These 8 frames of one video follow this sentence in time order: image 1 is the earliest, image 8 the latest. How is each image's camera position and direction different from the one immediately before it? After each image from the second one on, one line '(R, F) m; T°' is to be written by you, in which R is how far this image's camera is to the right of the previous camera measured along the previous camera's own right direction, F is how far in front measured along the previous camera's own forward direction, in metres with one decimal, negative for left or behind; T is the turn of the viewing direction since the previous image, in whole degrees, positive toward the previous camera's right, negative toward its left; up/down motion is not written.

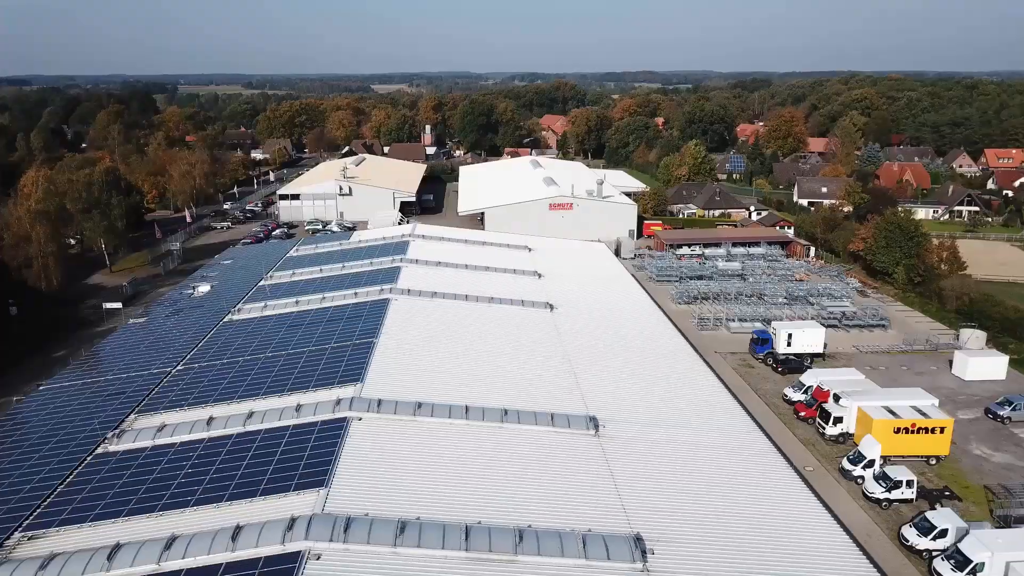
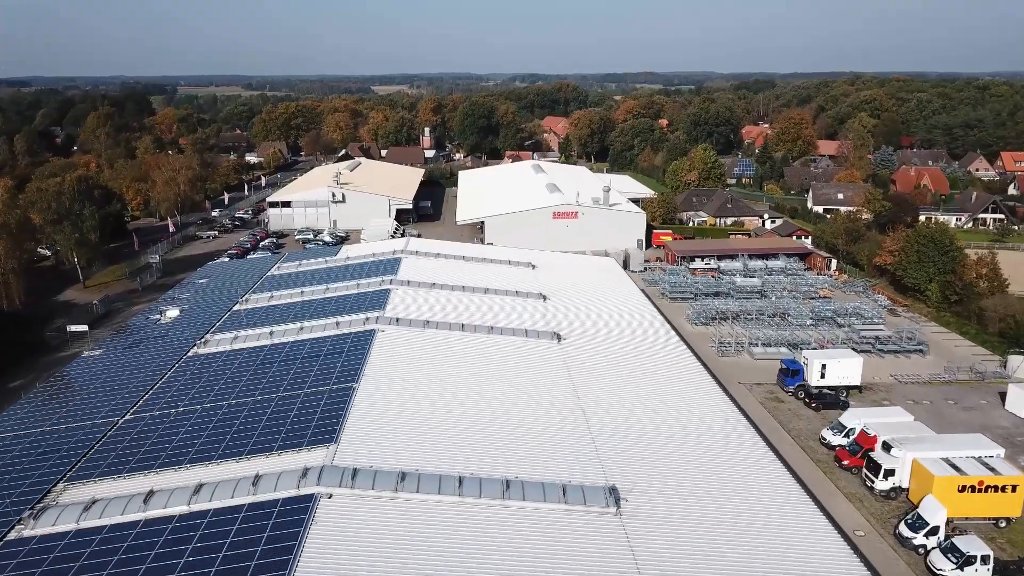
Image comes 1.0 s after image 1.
(0.0, +1.7) m; 0°
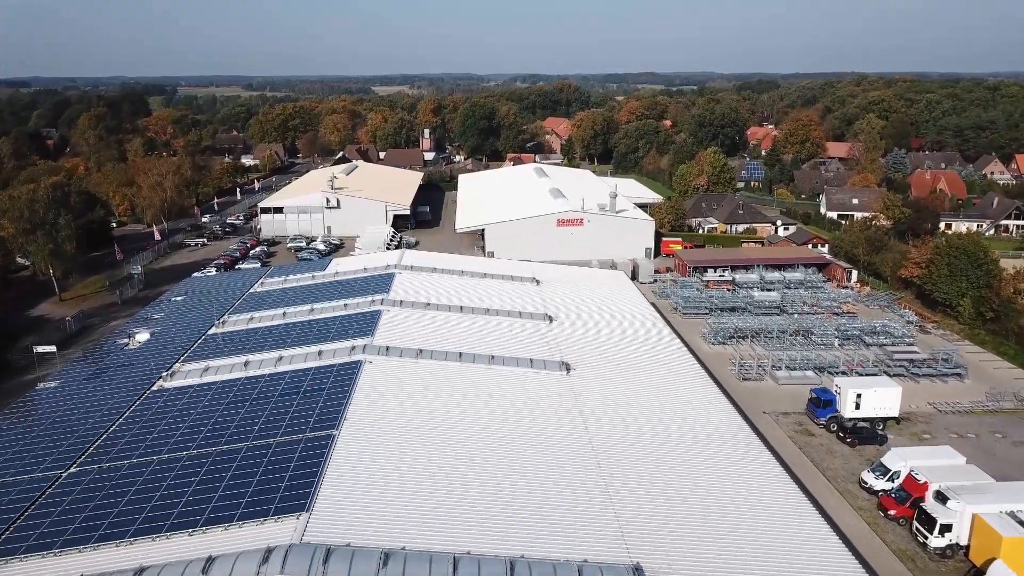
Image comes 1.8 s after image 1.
(0.0, +1.4) m; 0°
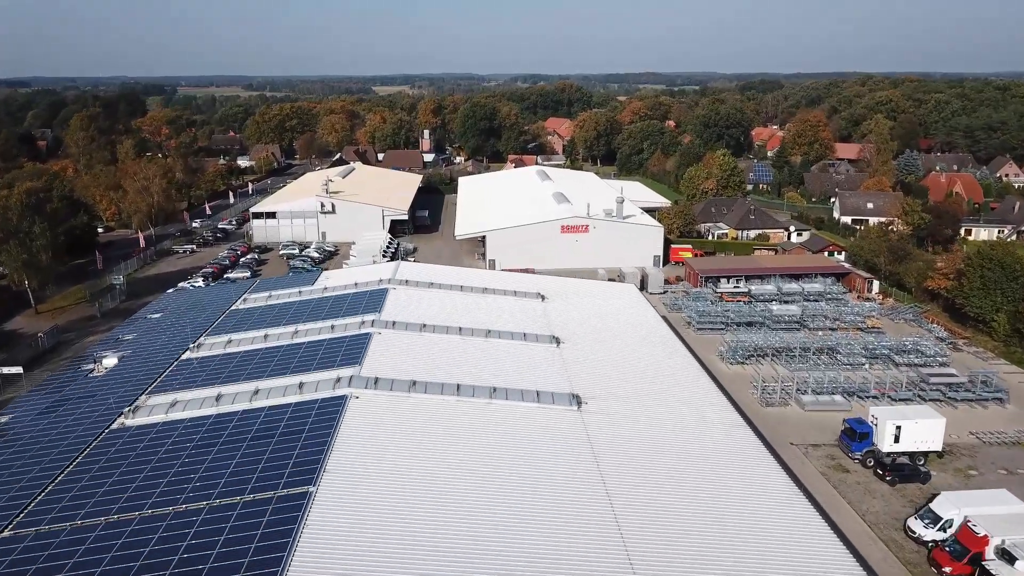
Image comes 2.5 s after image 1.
(0.0, +1.2) m; 0°
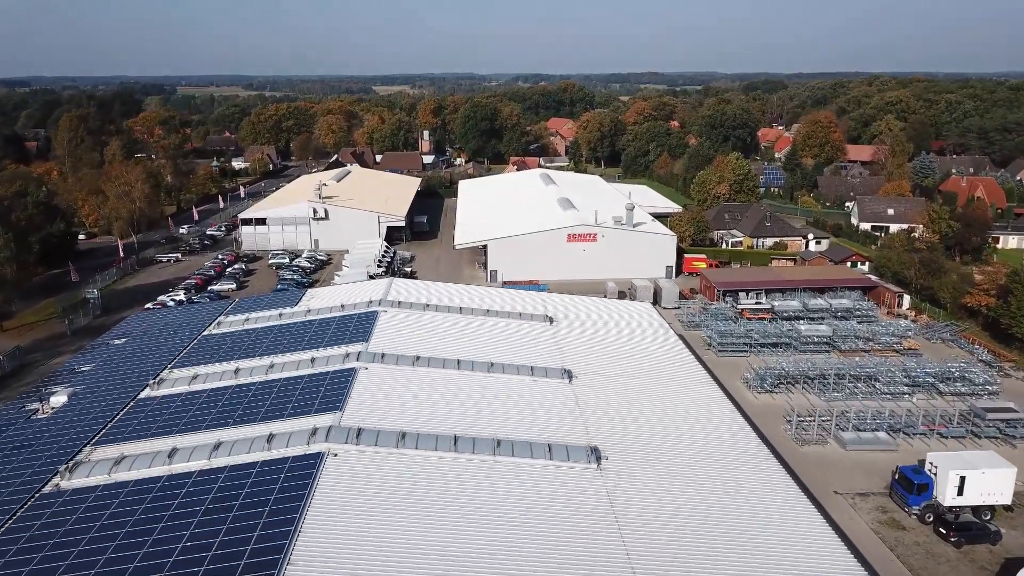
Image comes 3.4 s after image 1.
(-0.1, +1.6) m; 0°
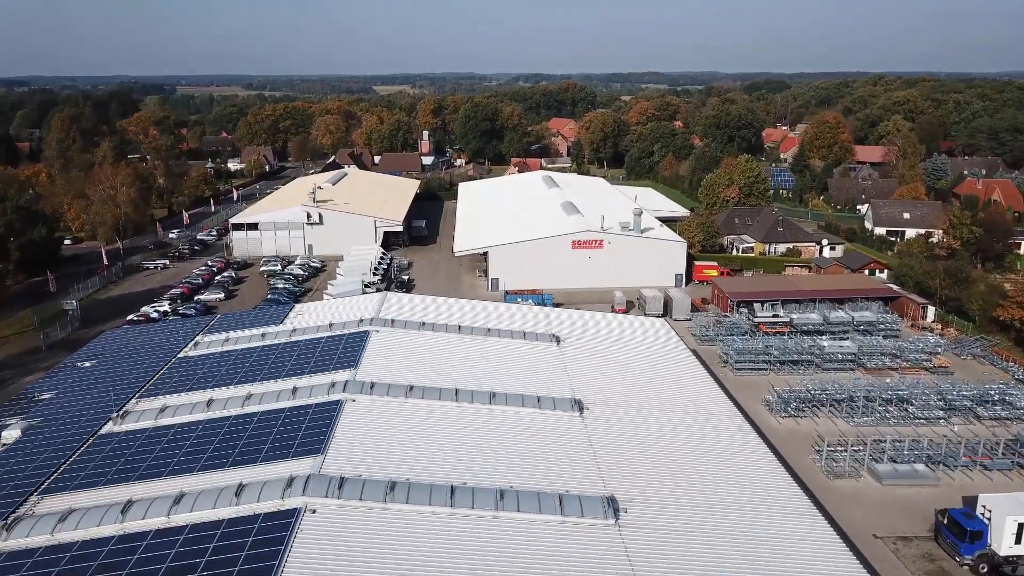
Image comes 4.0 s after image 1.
(0.0, +1.1) m; 0°
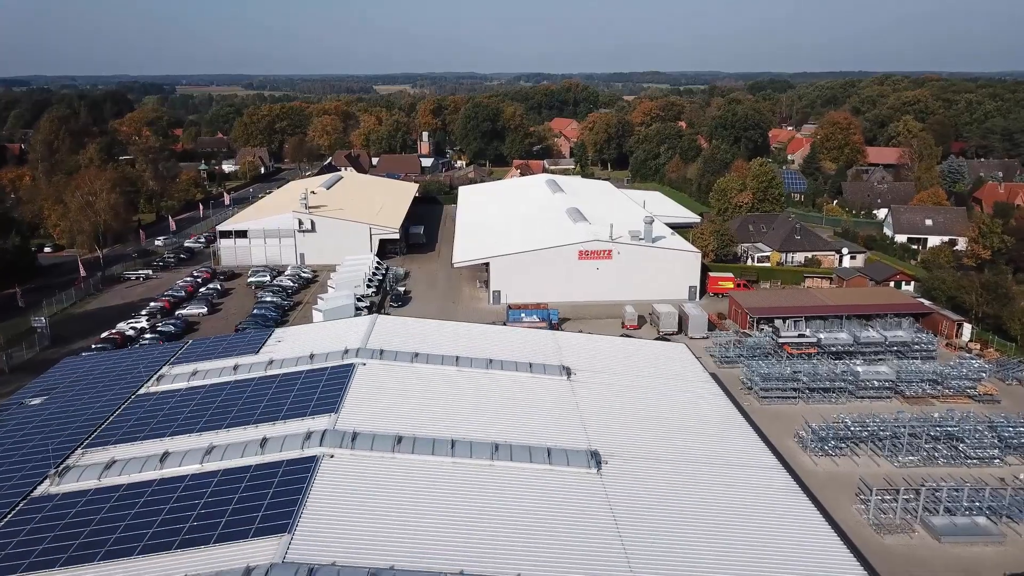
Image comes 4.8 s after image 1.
(0.0, +1.4) m; 0°
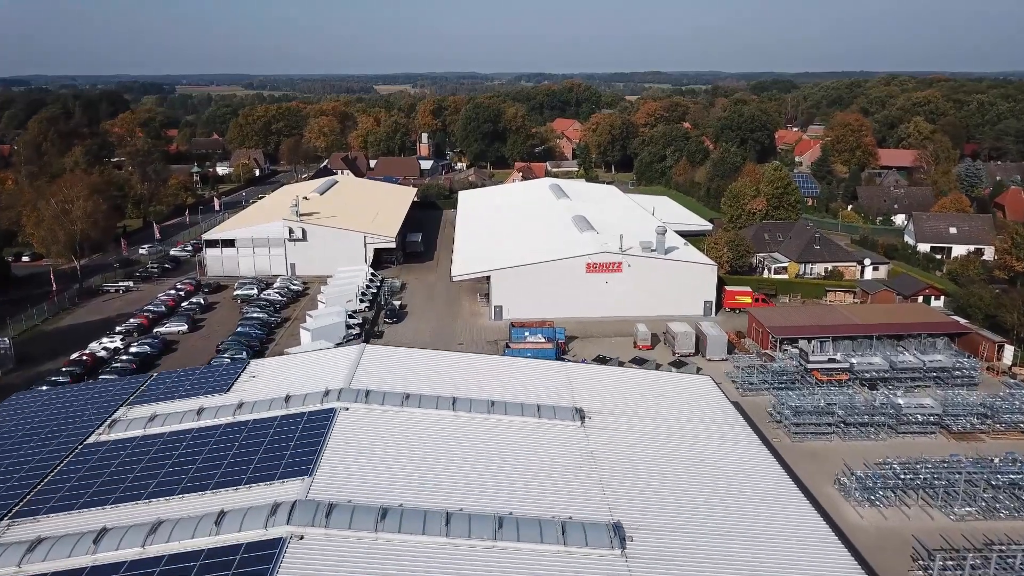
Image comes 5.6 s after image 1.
(0.0, +1.4) m; 0°
